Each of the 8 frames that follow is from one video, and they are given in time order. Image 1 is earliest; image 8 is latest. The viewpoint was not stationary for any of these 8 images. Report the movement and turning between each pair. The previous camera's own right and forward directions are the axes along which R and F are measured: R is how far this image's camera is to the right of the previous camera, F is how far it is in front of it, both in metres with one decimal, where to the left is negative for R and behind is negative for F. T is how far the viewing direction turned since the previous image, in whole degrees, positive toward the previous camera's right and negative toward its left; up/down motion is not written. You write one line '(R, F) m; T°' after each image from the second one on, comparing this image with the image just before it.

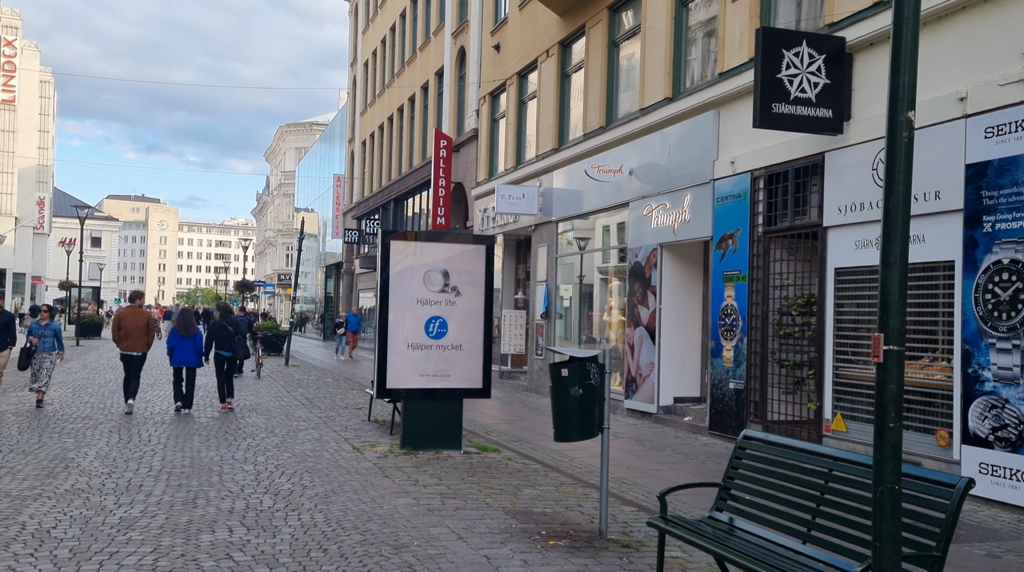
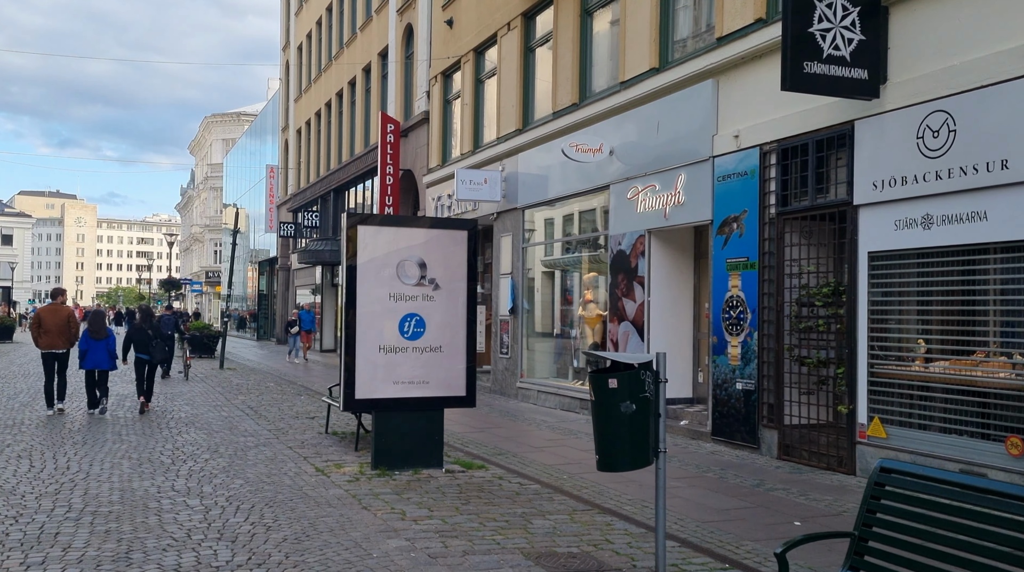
(-0.5, +1.4) m; +4°
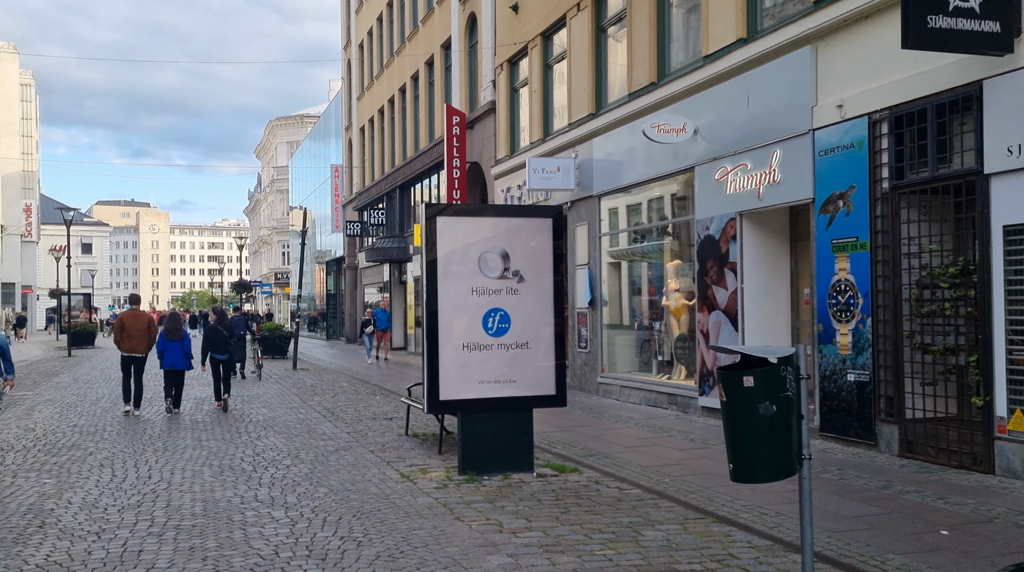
(-0.2, +0.6) m; -4°
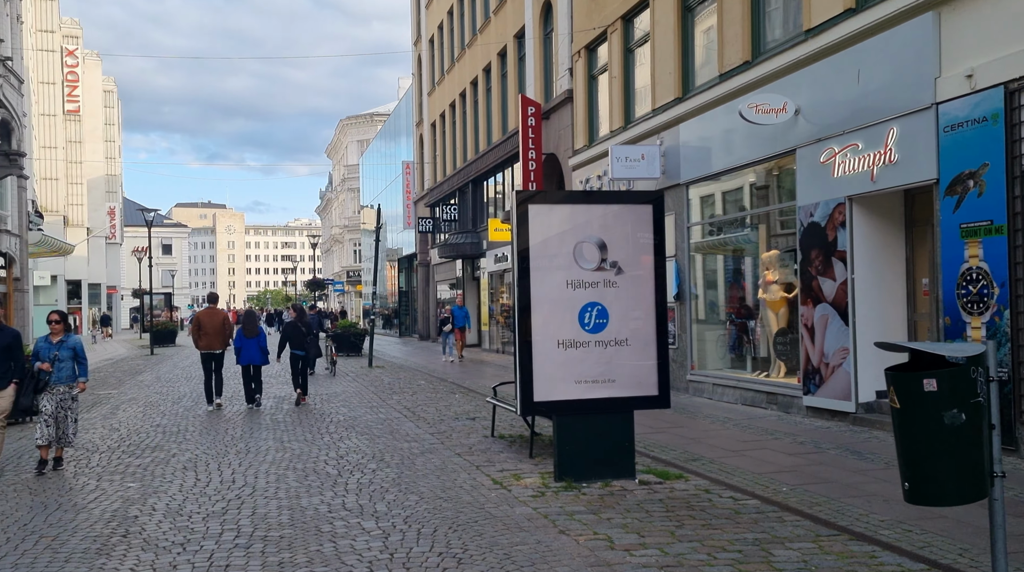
(-0.2, +0.6) m; -4°
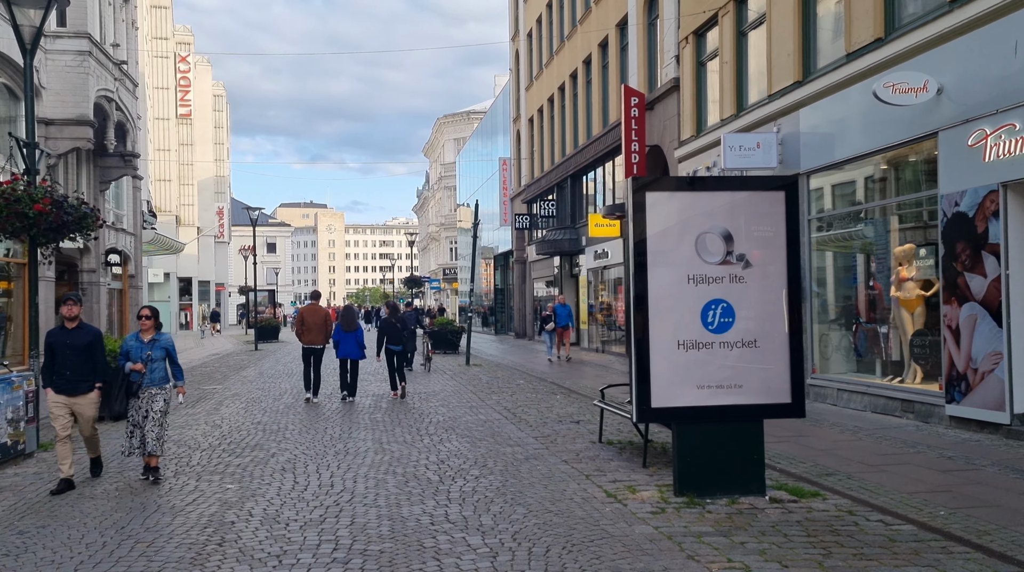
(-0.2, +0.6) m; -6°
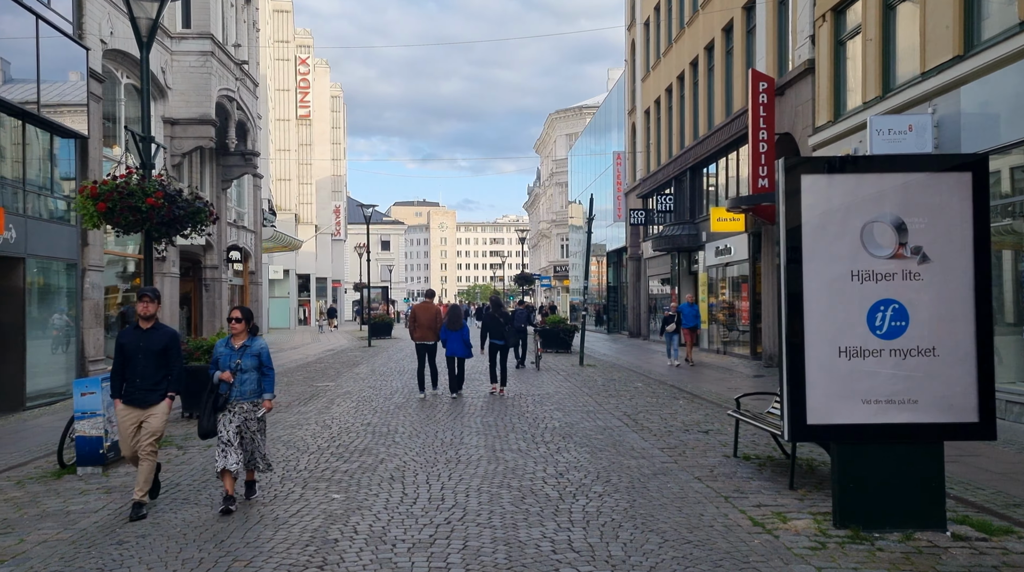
(-0.2, +0.8) m; -6°
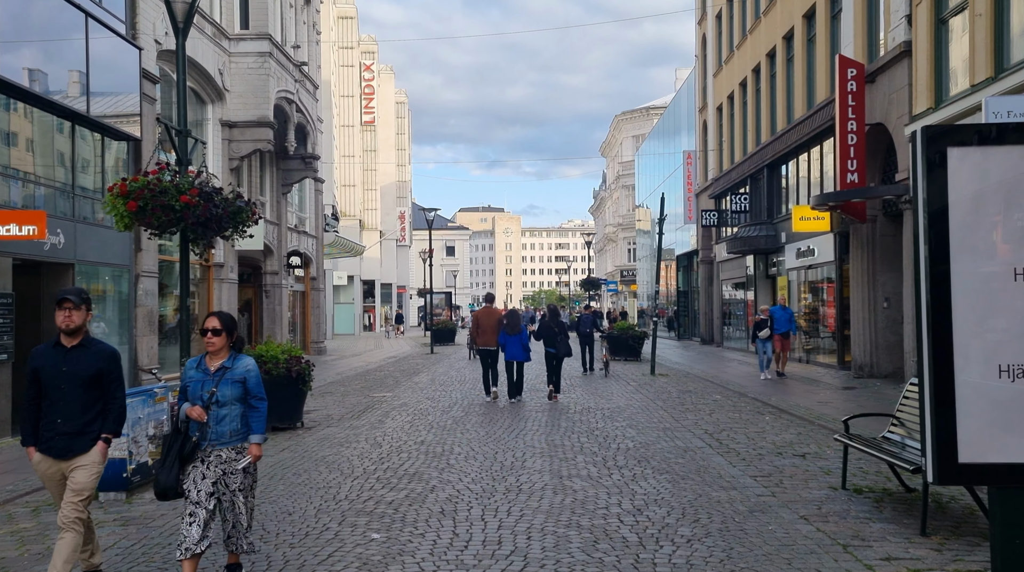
(0.0, +1.2) m; -4°
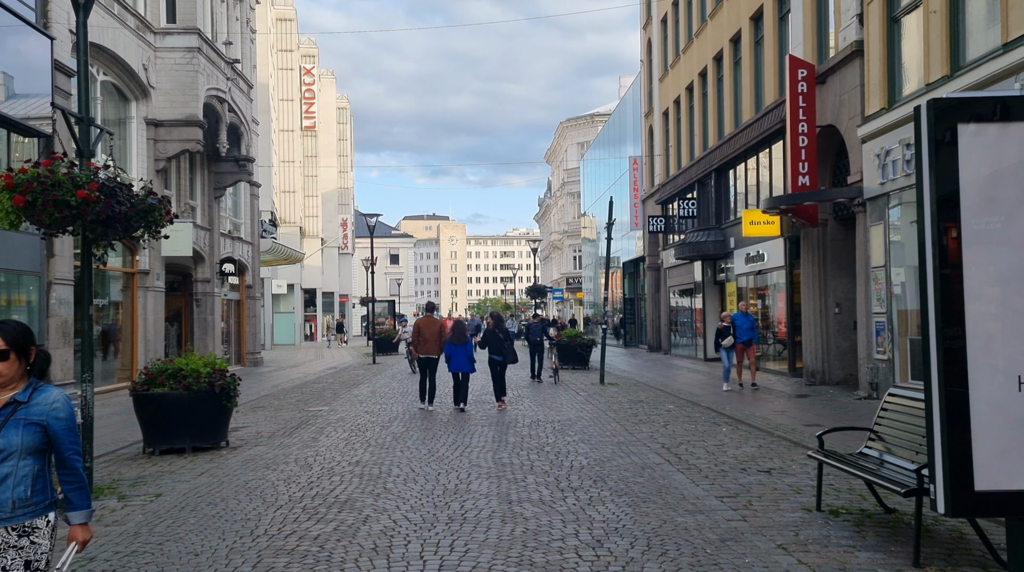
(0.0, +0.9) m; +3°
